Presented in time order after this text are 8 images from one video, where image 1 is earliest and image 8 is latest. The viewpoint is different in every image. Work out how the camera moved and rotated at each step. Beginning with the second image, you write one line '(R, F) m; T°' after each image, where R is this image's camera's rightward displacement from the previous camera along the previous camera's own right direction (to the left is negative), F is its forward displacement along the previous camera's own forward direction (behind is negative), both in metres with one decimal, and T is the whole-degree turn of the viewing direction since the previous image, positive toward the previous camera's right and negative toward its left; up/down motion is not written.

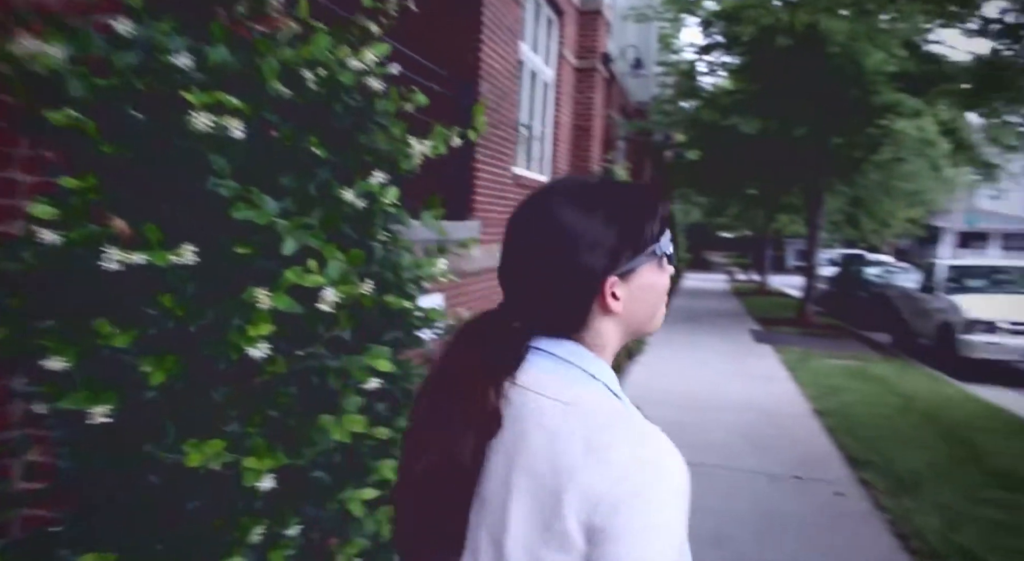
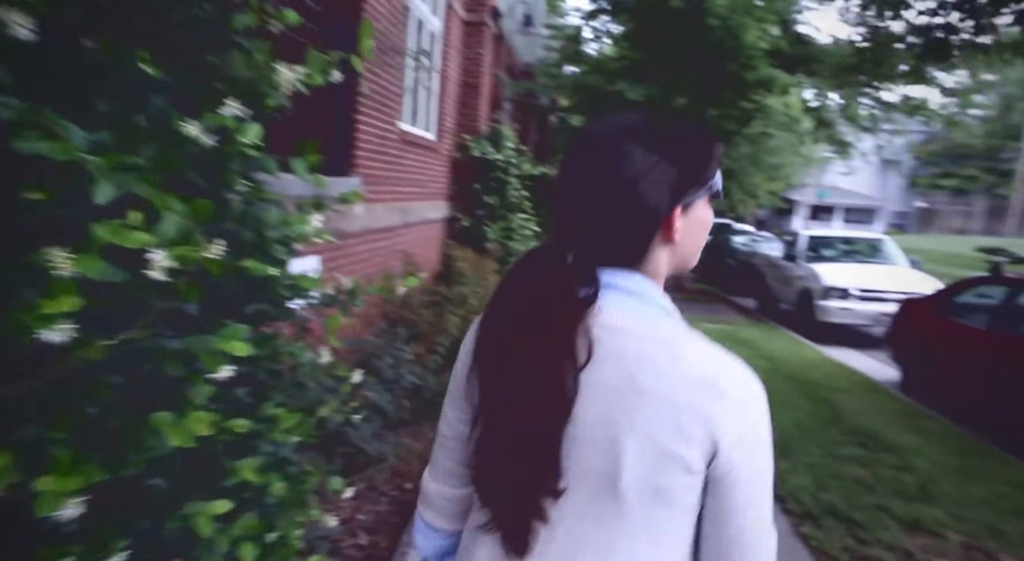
(0.0, +0.3) m; +10°
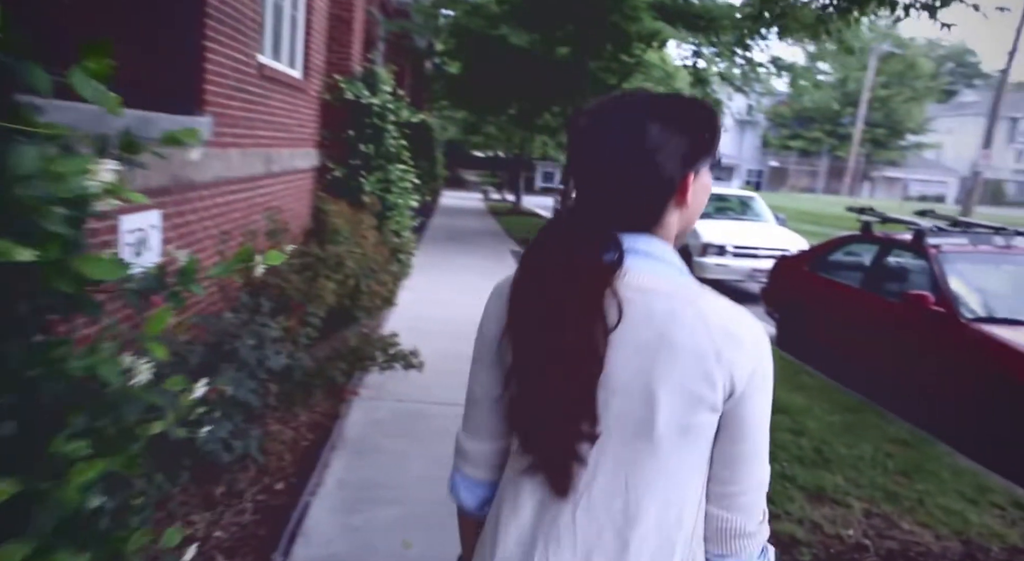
(-0.1, +0.5) m; +11°
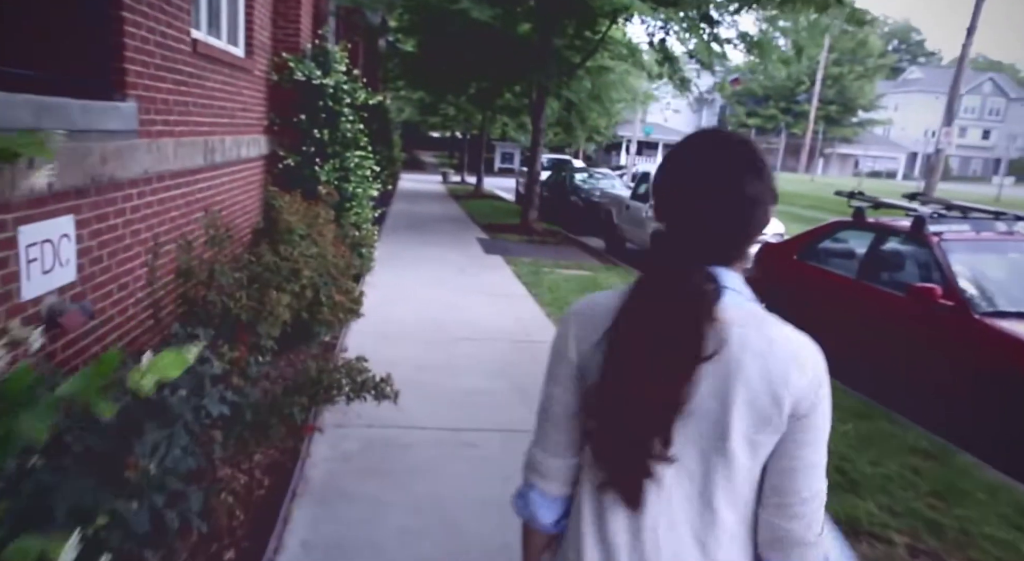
(-0.1, +0.6) m; +3°
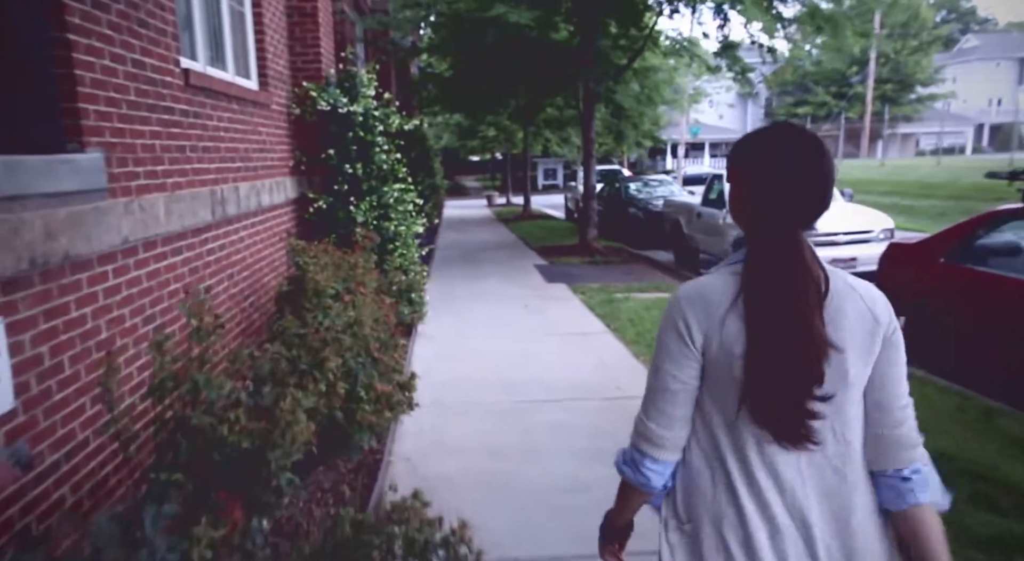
(-0.2, +1.2) m; -4°
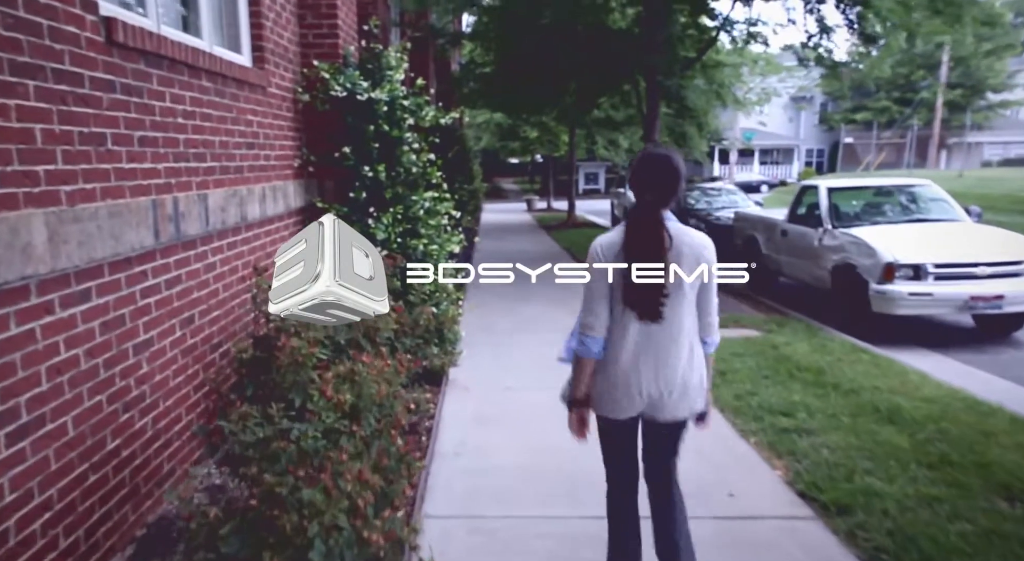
(-0.2, +1.7) m; -3°
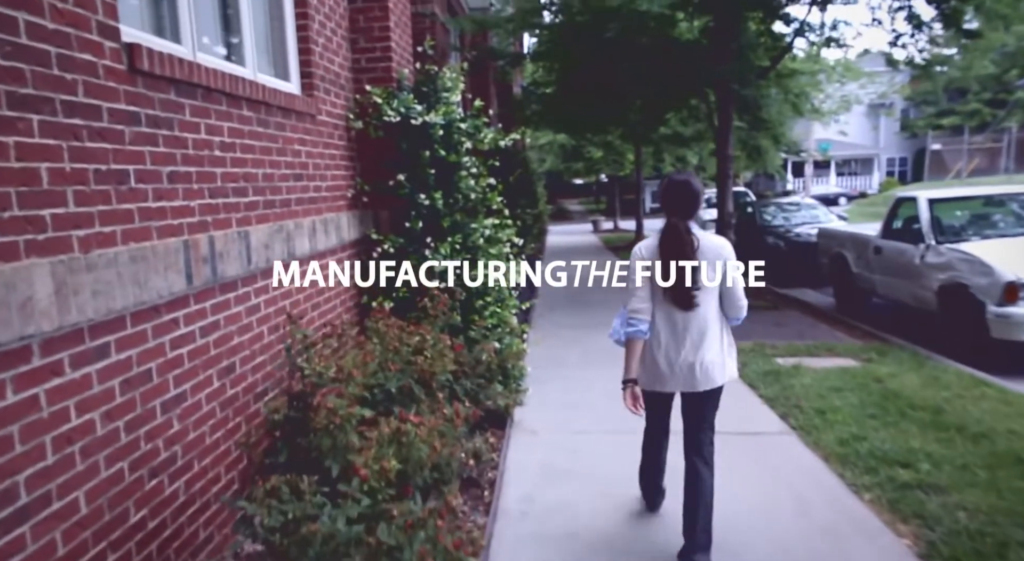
(0.0, +0.5) m; -6°
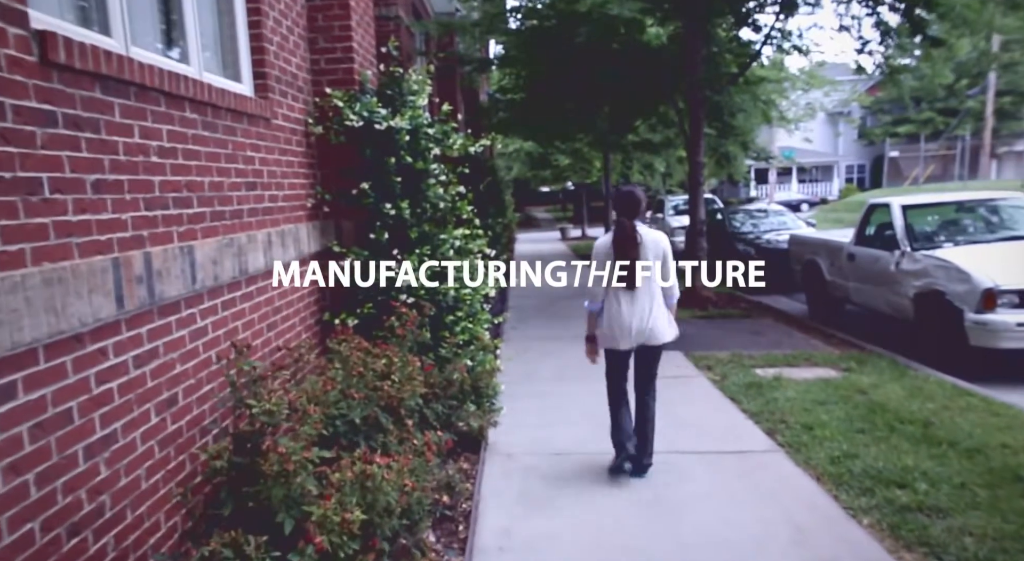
(0.0, +0.3) m; +3°
